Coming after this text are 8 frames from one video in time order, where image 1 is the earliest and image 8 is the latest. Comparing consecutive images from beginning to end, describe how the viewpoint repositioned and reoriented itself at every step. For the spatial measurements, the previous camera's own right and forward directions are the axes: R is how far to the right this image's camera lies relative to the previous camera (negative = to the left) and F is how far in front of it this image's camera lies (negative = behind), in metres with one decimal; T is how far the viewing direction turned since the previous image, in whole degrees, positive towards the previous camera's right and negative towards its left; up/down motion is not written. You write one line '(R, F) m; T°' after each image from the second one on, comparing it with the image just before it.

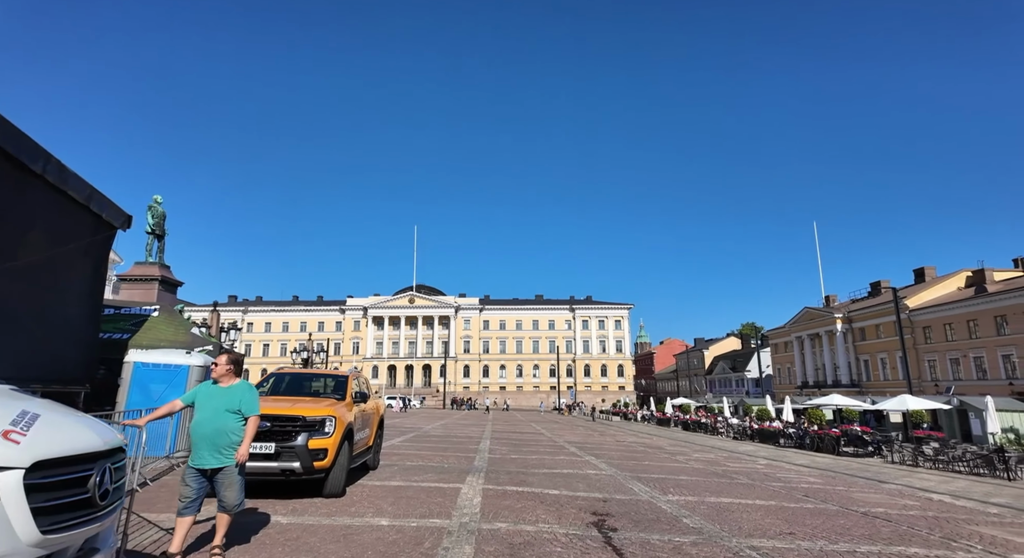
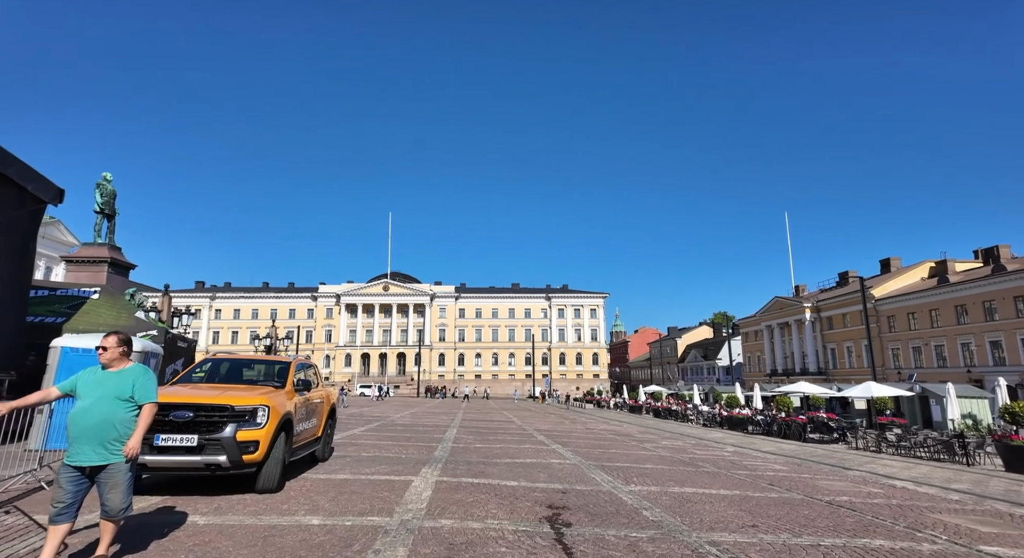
(+0.3, +0.5) m; +2°
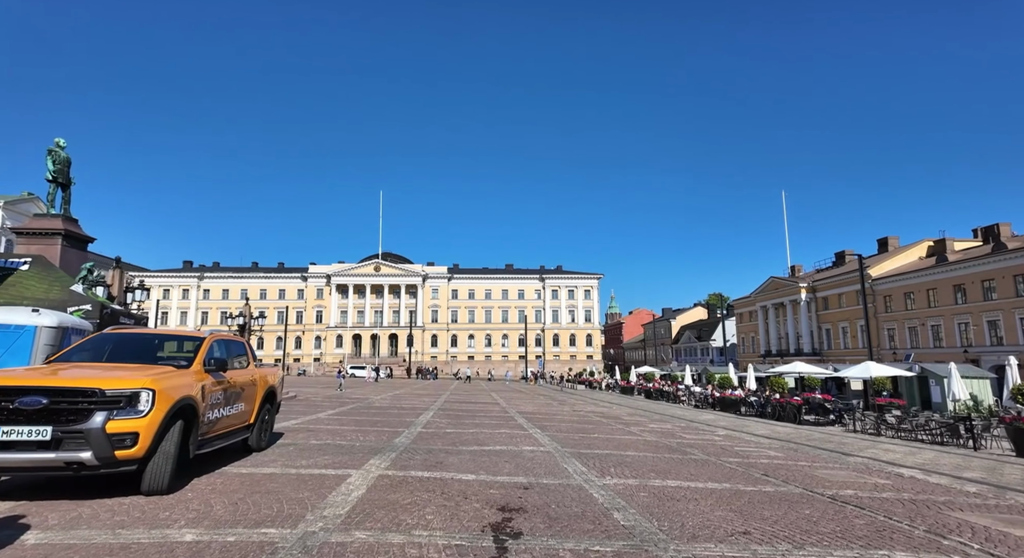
(+0.6, +1.3) m; 0°
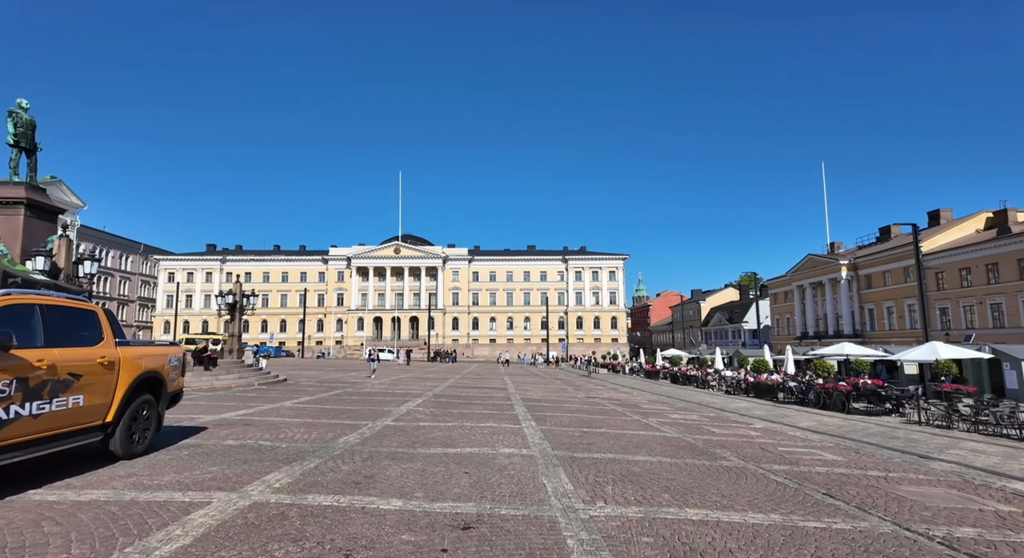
(+0.8, +2.7) m; -3°
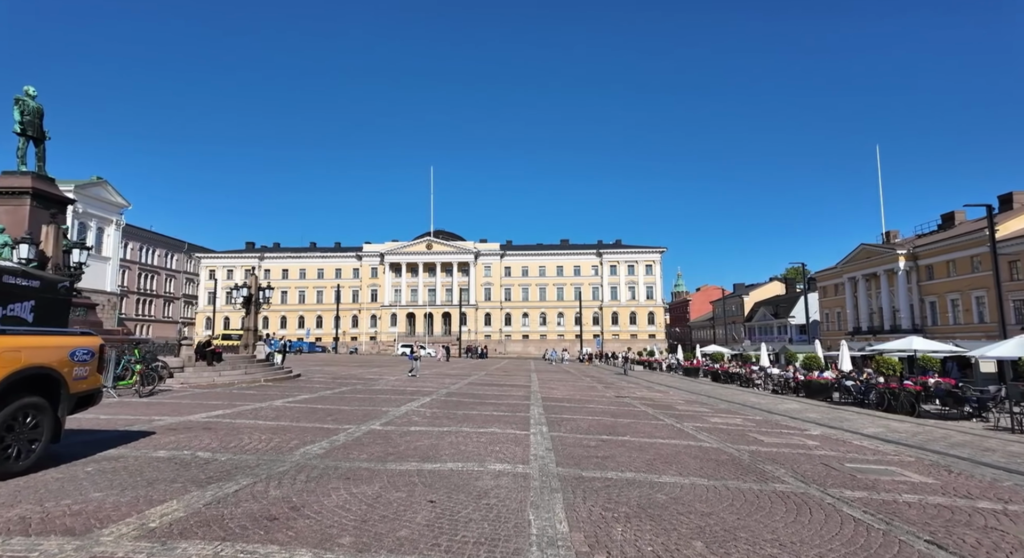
(+0.6, +1.8) m; -4°
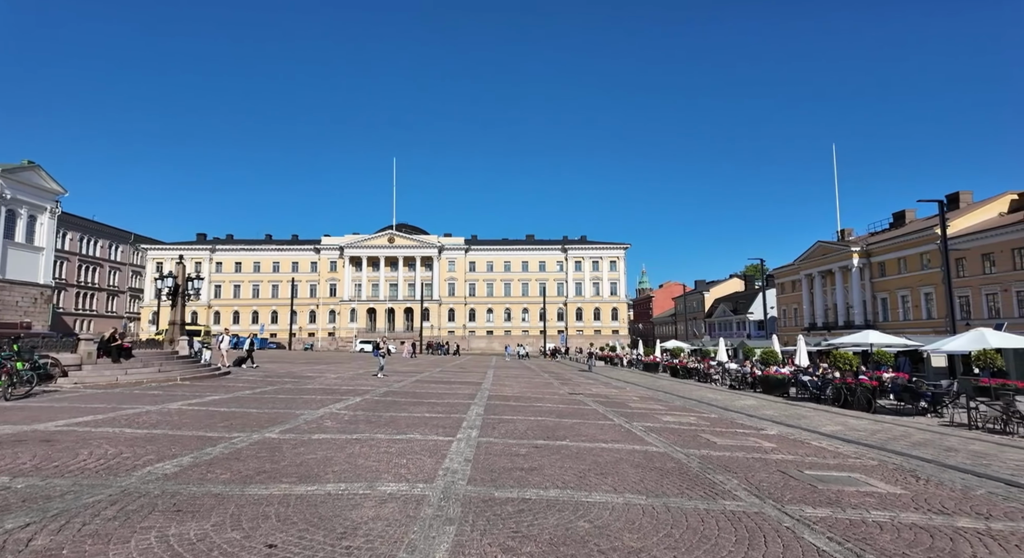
(+0.7, +1.3) m; +3°
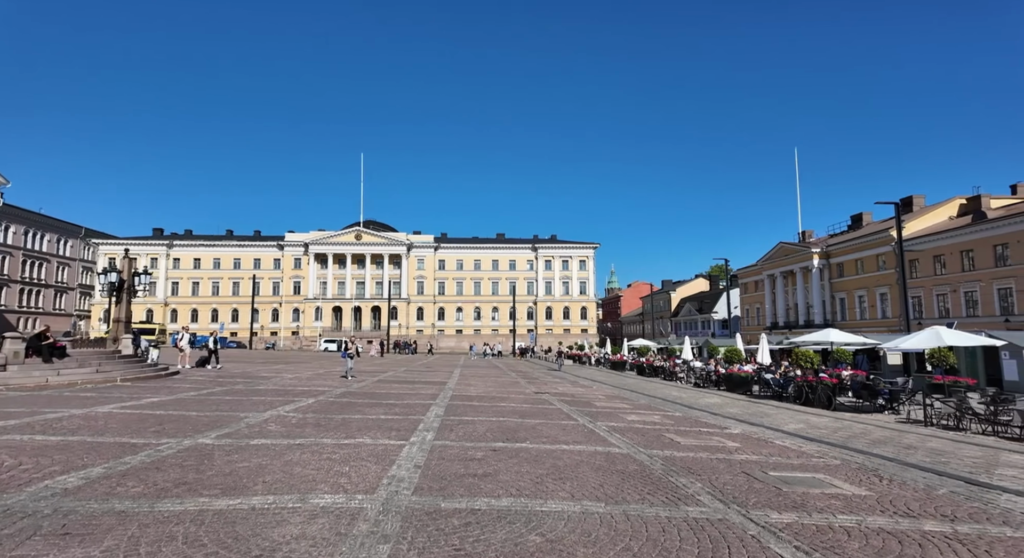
(+0.2, +0.4) m; +3°
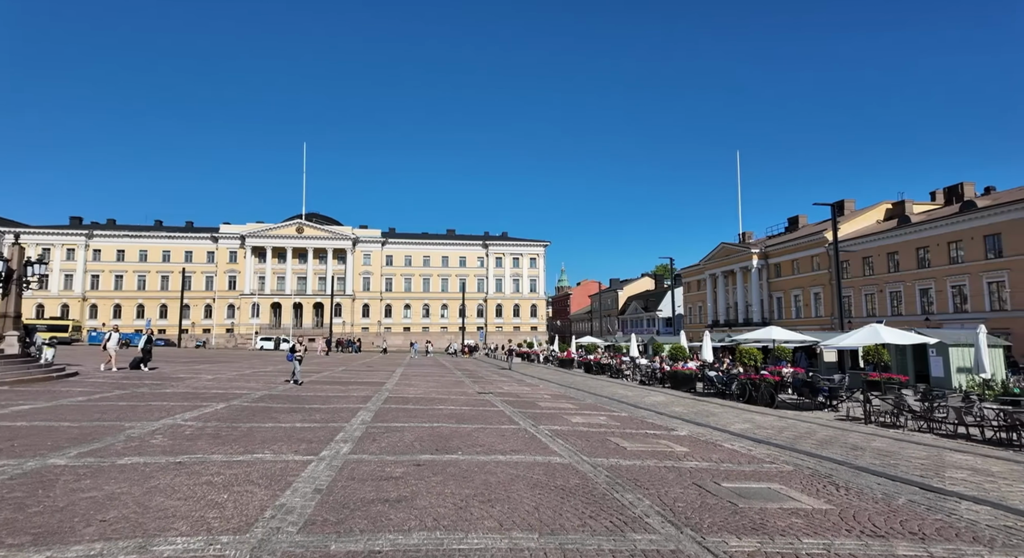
(+0.3, +1.0) m; +5°
